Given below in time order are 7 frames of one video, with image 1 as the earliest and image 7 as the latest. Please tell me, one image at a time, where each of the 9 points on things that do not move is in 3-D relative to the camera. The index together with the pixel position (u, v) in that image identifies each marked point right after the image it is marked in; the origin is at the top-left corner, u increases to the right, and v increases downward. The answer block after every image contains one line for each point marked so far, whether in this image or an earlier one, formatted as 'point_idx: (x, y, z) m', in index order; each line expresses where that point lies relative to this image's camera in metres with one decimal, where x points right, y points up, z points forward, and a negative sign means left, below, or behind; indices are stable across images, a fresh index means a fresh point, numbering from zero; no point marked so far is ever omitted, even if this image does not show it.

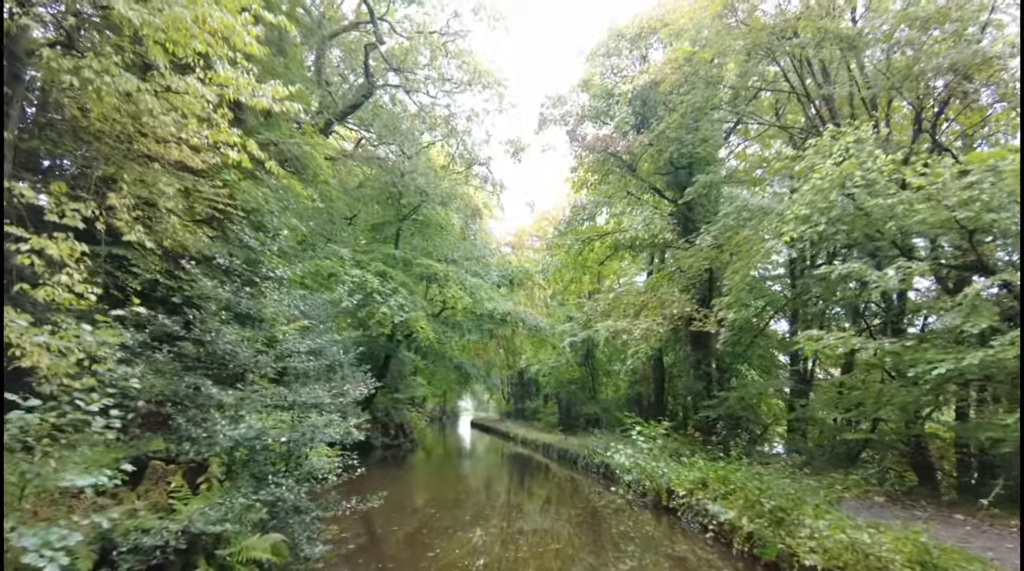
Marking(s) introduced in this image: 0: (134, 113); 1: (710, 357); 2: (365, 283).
0: (-4.2, +1.9, +5.6) m
1: (+5.4, -1.9, +13.5) m
2: (-3.5, +0.1, +11.7) m
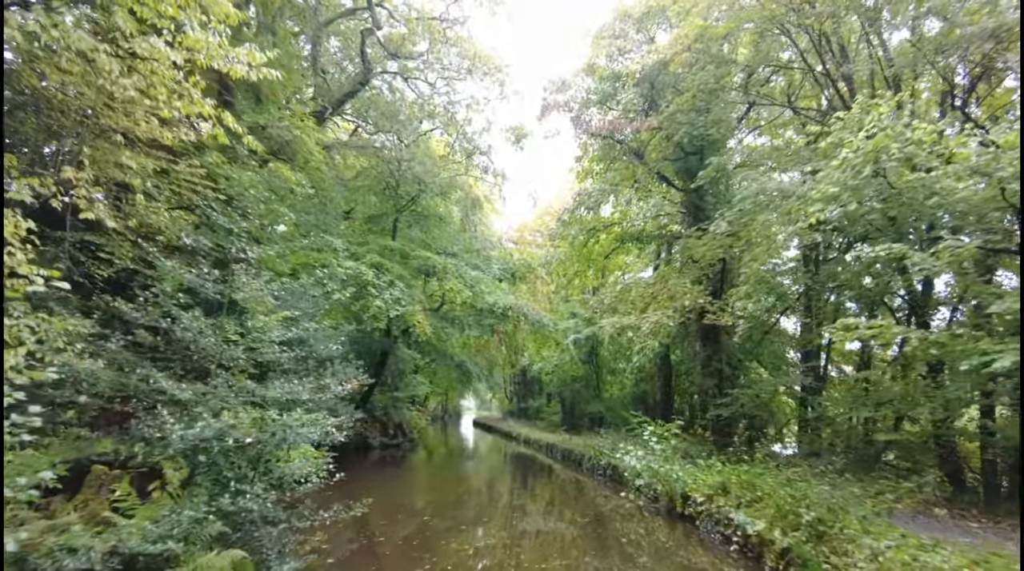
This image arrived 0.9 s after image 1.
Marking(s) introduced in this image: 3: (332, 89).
0: (-4.2, +2.0, +5.0) m
1: (+5.5, -1.7, +12.9) m
2: (-3.4, +0.2, +11.2) m
3: (-4.8, +5.3, +13.6) m
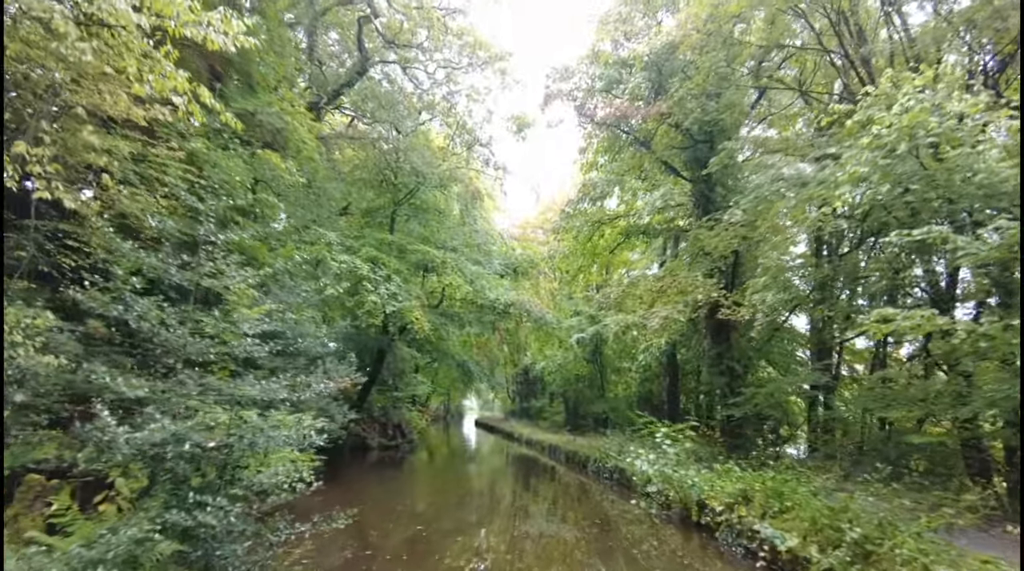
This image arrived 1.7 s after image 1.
0: (-4.2, +2.2, +4.6) m
1: (+5.5, -1.6, +12.4) m
2: (-3.4, +0.4, +10.8) m
3: (-4.8, +5.4, +13.1) m
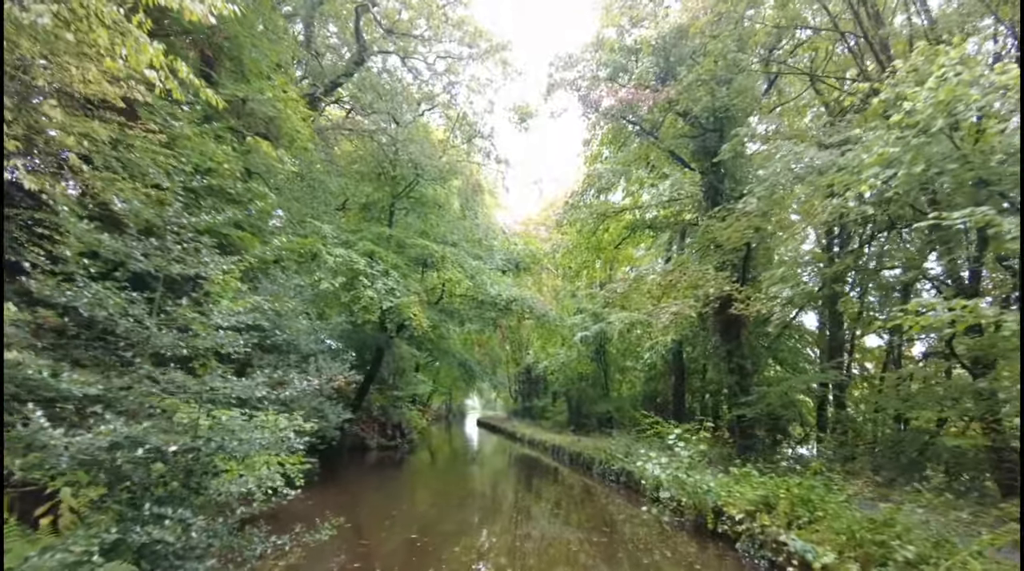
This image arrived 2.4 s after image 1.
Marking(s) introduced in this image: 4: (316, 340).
0: (-4.2, +2.3, +4.2) m
1: (+5.5, -1.5, +12.0) m
2: (-3.4, +0.5, +10.4) m
3: (-4.7, +5.5, +12.7) m
4: (-3.5, -1.0, +8.8) m
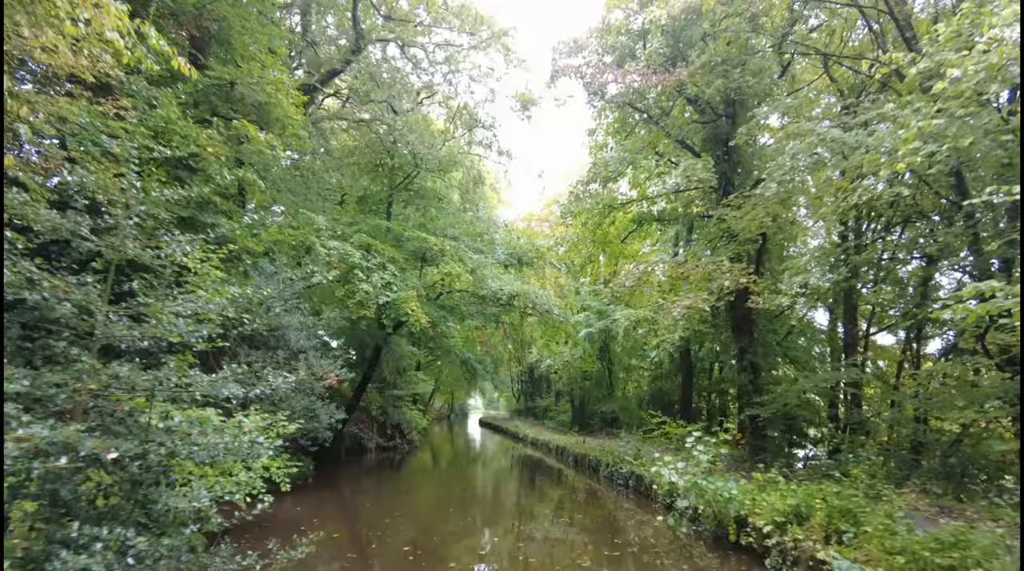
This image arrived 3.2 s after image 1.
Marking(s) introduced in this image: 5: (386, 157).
0: (-4.2, +2.4, +3.8) m
1: (+5.6, -1.4, +11.5) m
2: (-3.3, +0.6, +9.9) m
3: (-4.7, +5.6, +12.3) m
4: (-3.4, -0.8, +8.3) m
5: (-3.3, +3.4, +13.0) m
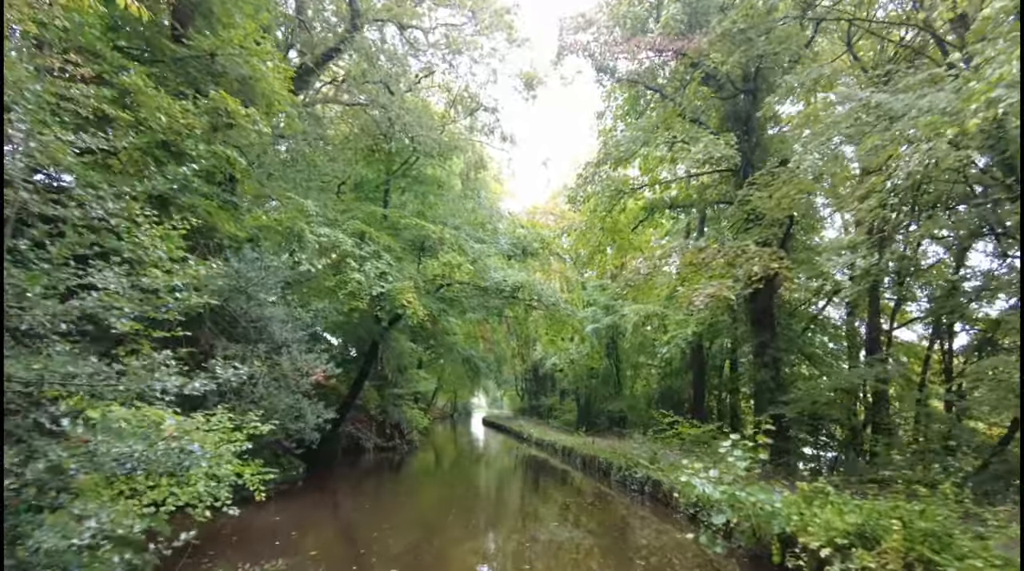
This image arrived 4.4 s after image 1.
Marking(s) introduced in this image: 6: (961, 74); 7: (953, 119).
0: (-4.2, +2.5, +3.1) m
1: (+5.7, -1.2, +10.8) m
2: (-3.2, +0.8, +9.2) m
3: (-4.6, +5.8, +11.6) m
4: (-3.4, -0.7, +7.6) m
5: (-3.2, +3.6, +12.3) m
6: (+4.6, +2.2, +5.2) m
7: (+4.4, +1.6, +5.0) m
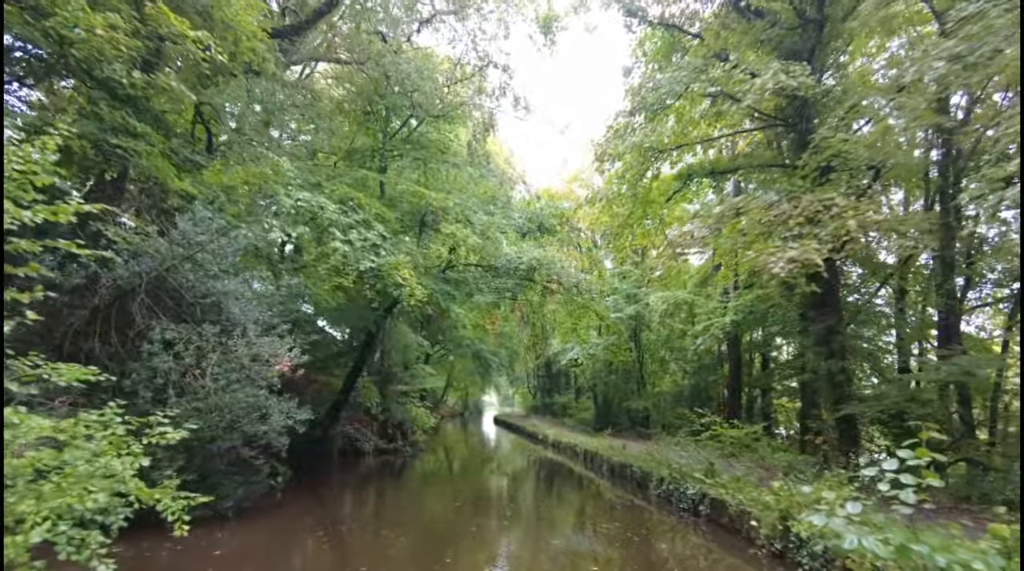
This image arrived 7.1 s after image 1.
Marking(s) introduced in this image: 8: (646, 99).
0: (-4.1, +2.9, +1.6) m
1: (+6.0, -0.7, +9.1) m
2: (-3.0, +1.2, +7.8) m
3: (-4.3, +6.2, +10.2) m
4: (-3.1, -0.3, +6.2) m
5: (-2.9, +4.0, +10.8) m
6: (+4.8, +2.6, +3.6) m
7: (+4.5, +2.1, +3.4) m
8: (+2.4, +3.3, +9.2) m
